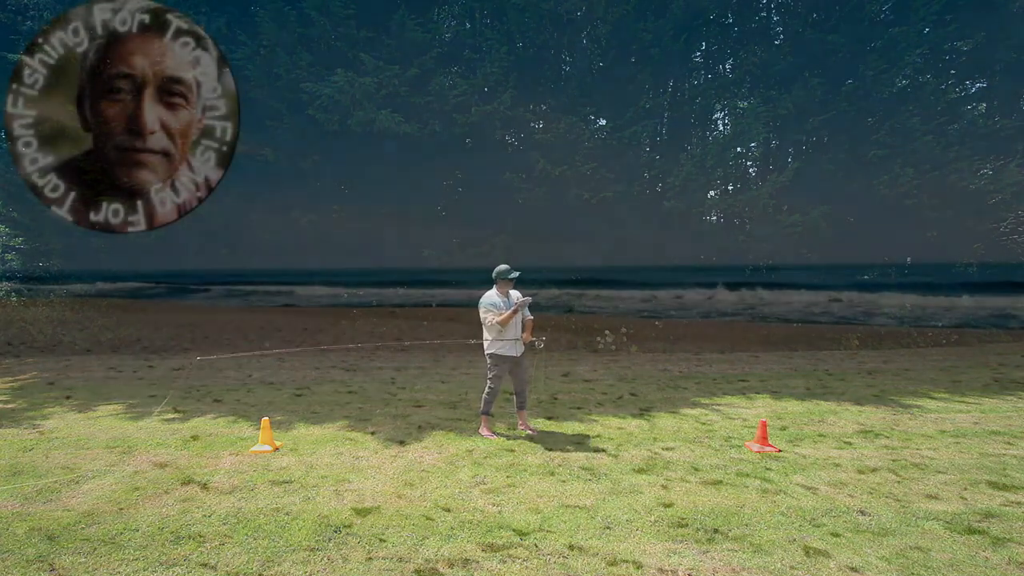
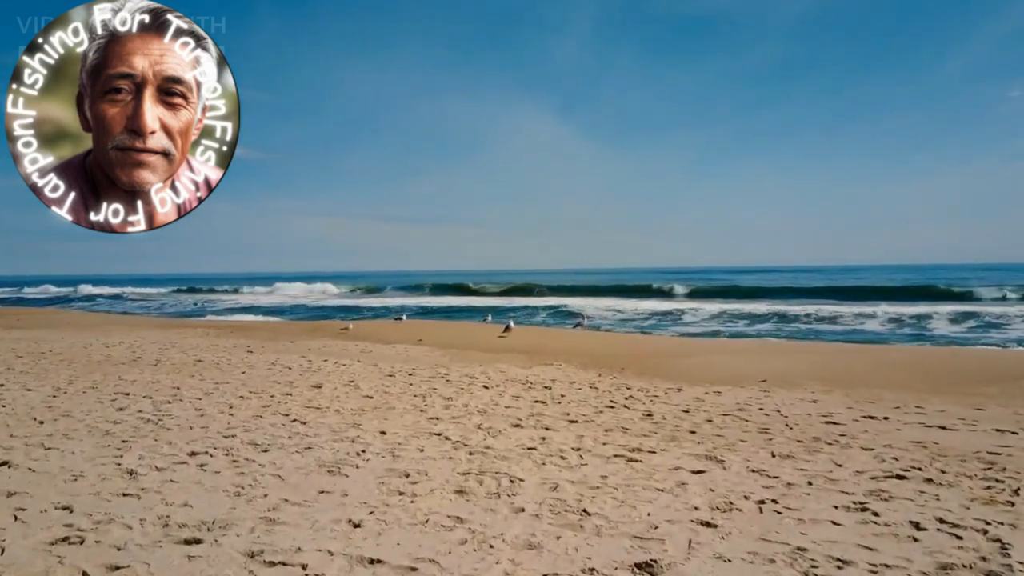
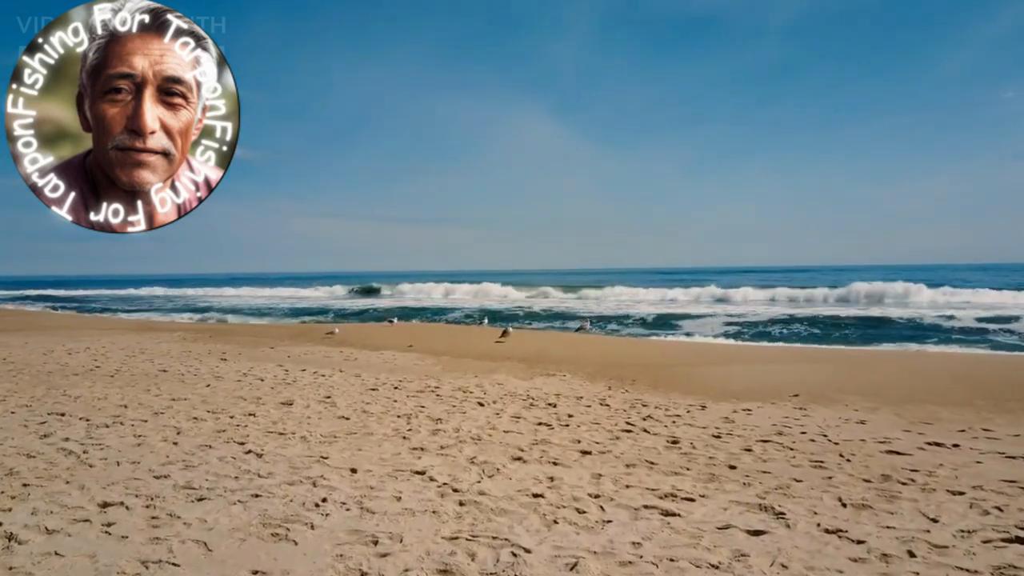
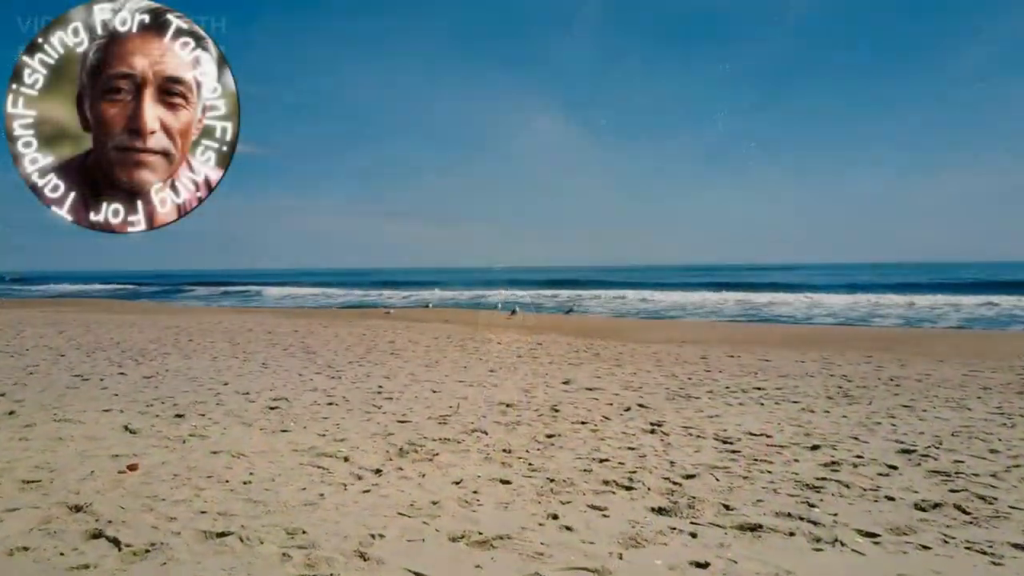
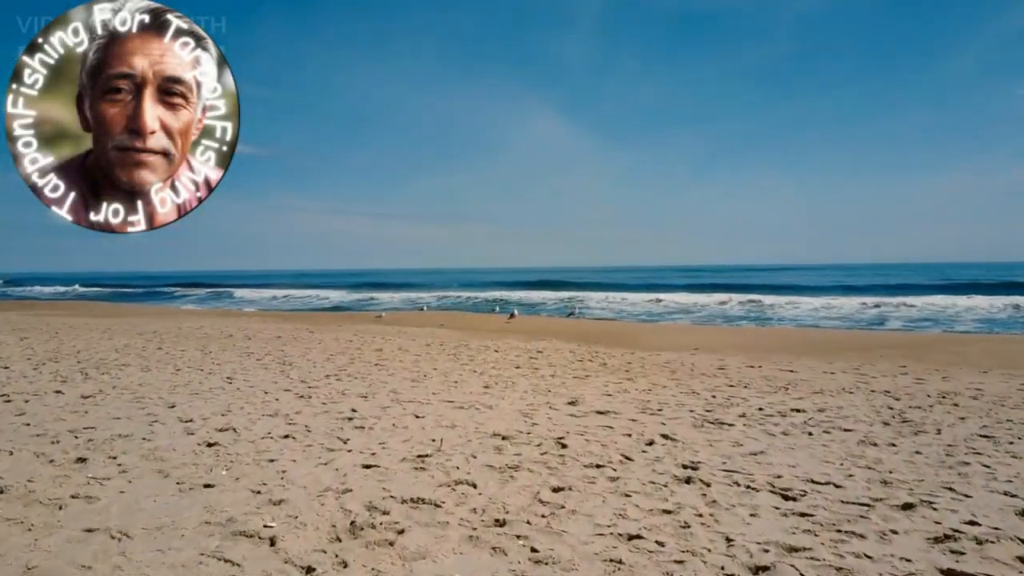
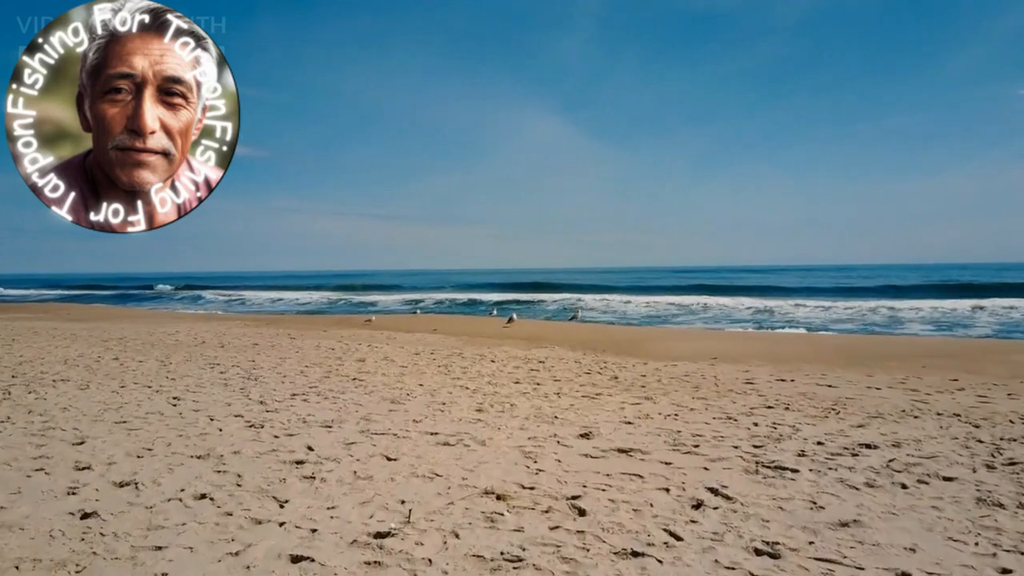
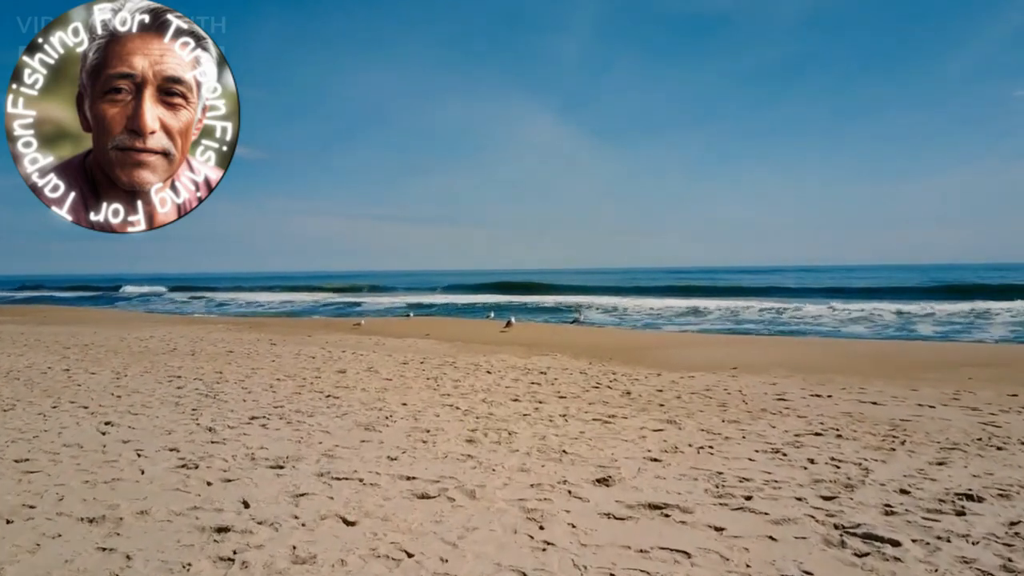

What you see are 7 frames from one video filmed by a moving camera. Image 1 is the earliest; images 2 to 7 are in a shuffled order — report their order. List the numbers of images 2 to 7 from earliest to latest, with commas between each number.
4, 5, 6, 7, 2, 3
